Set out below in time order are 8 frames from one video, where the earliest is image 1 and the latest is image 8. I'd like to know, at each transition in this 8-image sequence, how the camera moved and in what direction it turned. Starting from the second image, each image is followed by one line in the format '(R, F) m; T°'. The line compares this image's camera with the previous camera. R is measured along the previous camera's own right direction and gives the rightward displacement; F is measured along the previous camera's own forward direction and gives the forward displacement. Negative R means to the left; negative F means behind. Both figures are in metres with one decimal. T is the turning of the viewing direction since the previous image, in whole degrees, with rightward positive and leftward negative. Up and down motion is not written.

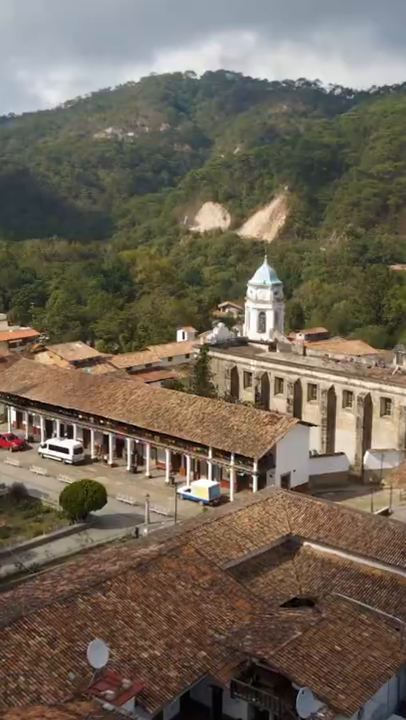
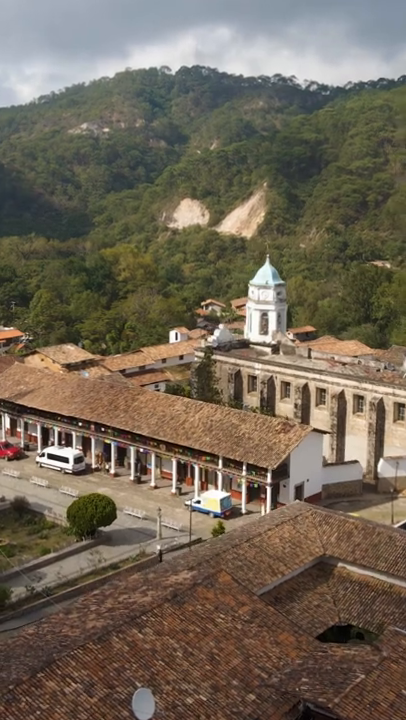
(-1.5, +1.8) m; +2°
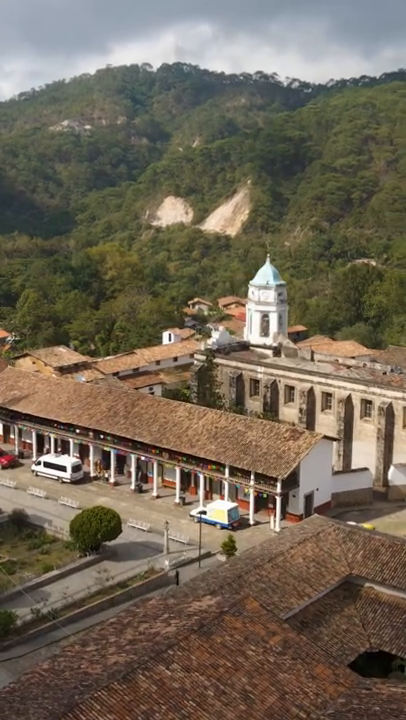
(-1.0, +1.5) m; +1°
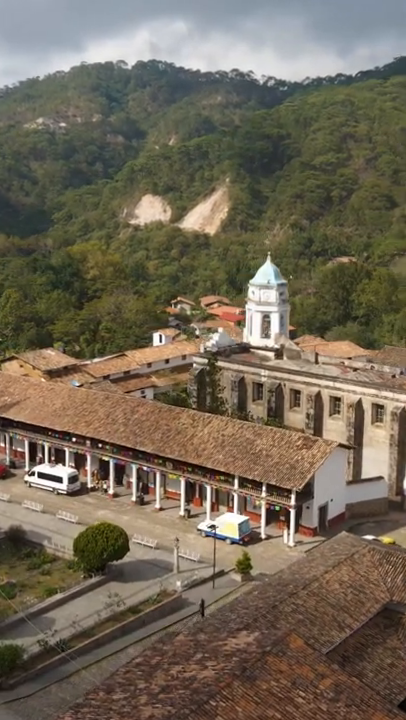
(-1.3, +2.1) m; +2°
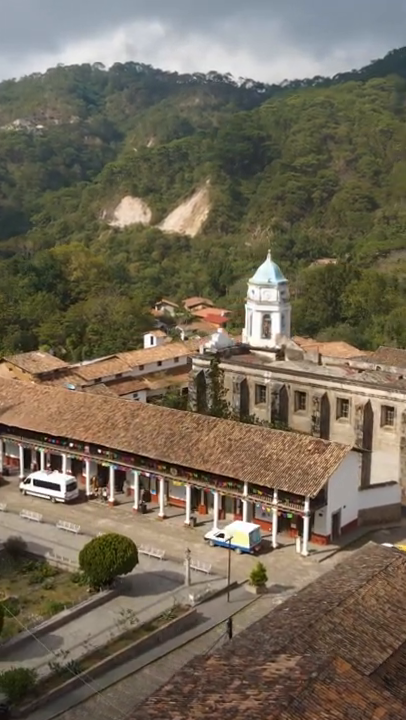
(-1.1, +1.6) m; +1°
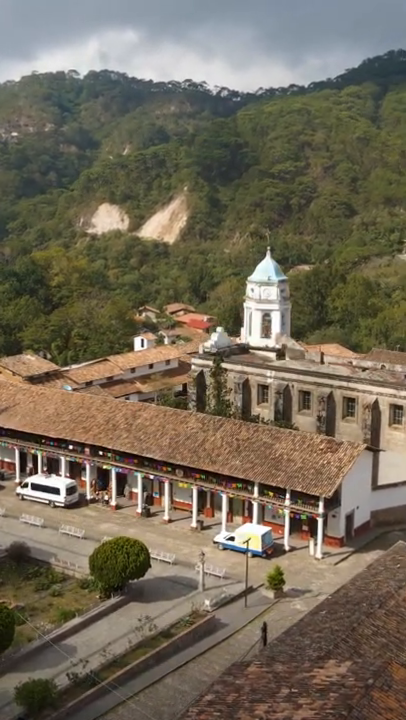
(-1.2, +1.2) m; +2°
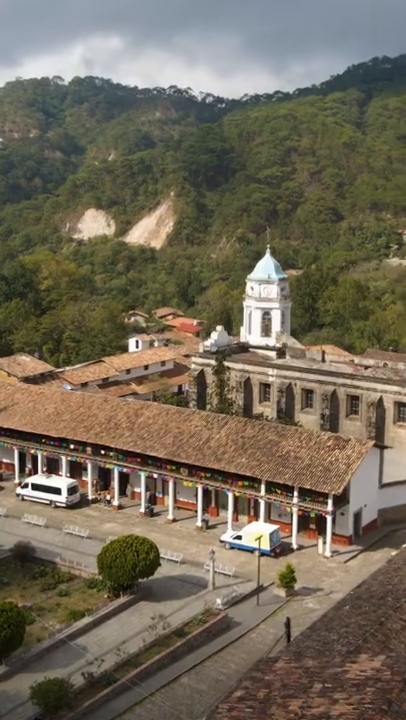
(-0.8, +0.5) m; +1°
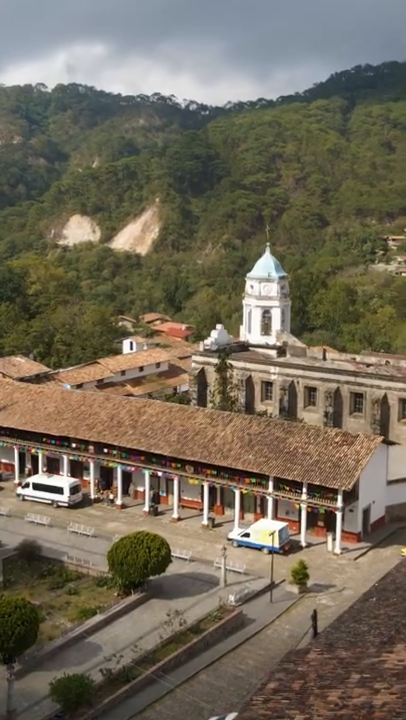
(-0.8, +0.4) m; +1°
